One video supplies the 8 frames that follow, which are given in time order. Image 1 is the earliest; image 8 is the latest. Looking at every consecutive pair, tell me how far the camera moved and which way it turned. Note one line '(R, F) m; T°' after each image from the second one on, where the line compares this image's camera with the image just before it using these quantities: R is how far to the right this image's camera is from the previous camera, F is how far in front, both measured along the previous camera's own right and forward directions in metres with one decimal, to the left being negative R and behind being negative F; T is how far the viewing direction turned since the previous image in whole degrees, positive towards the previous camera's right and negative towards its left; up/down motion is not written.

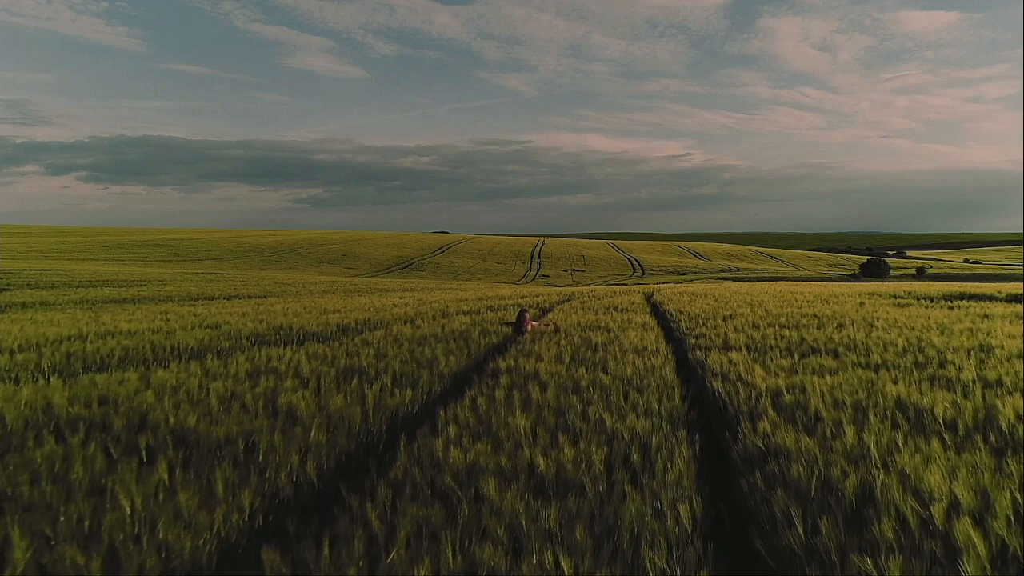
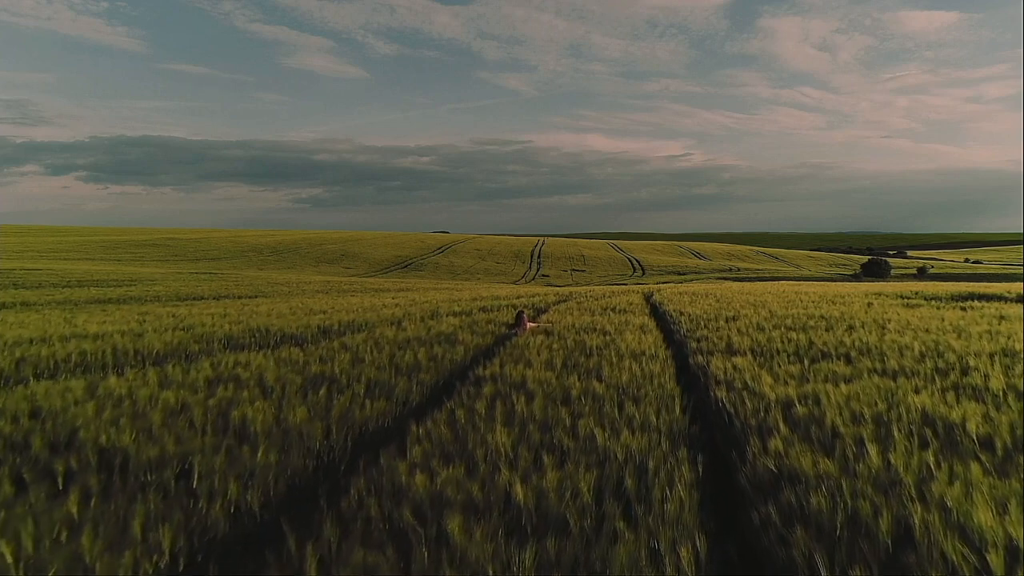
(+0.1, +0.4) m; 0°
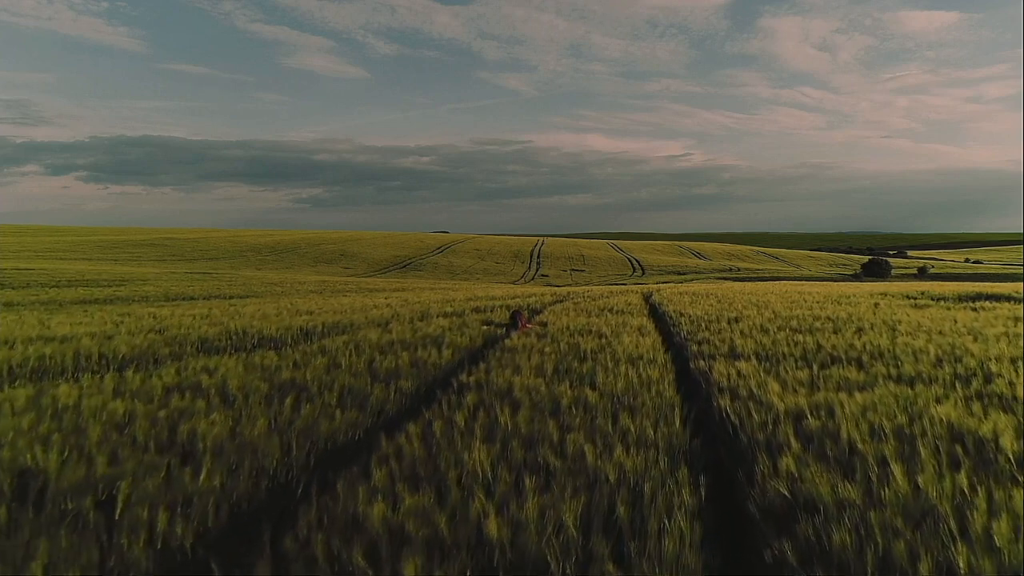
(+0.1, +0.4) m; 0°
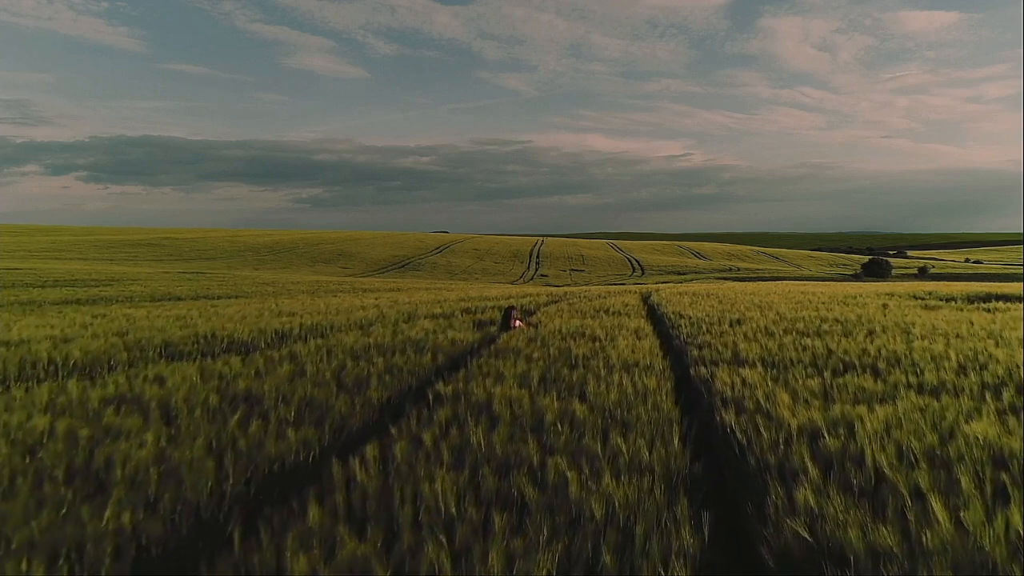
(+0.1, +0.4) m; 0°
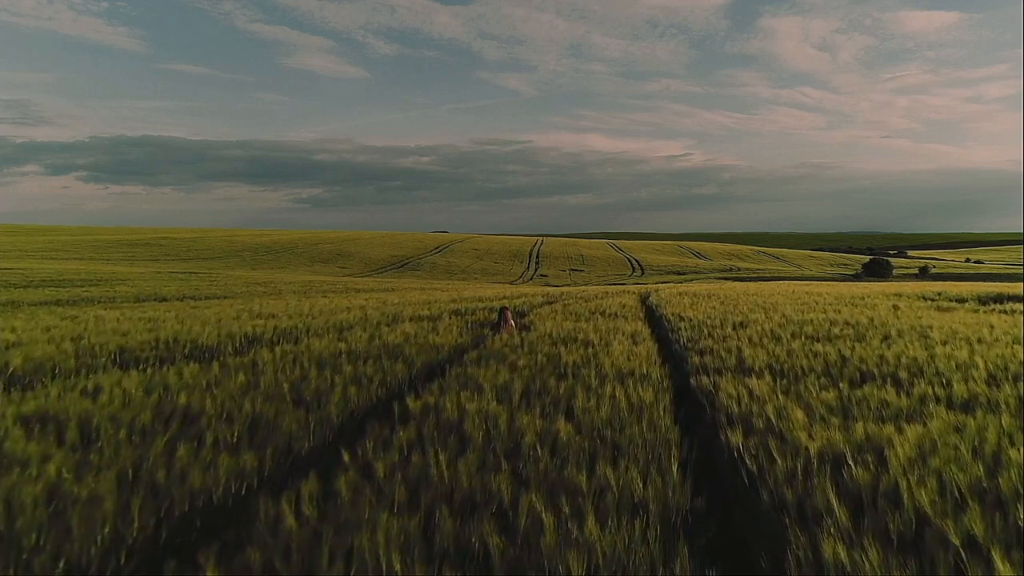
(+0.1, +0.5) m; 0°
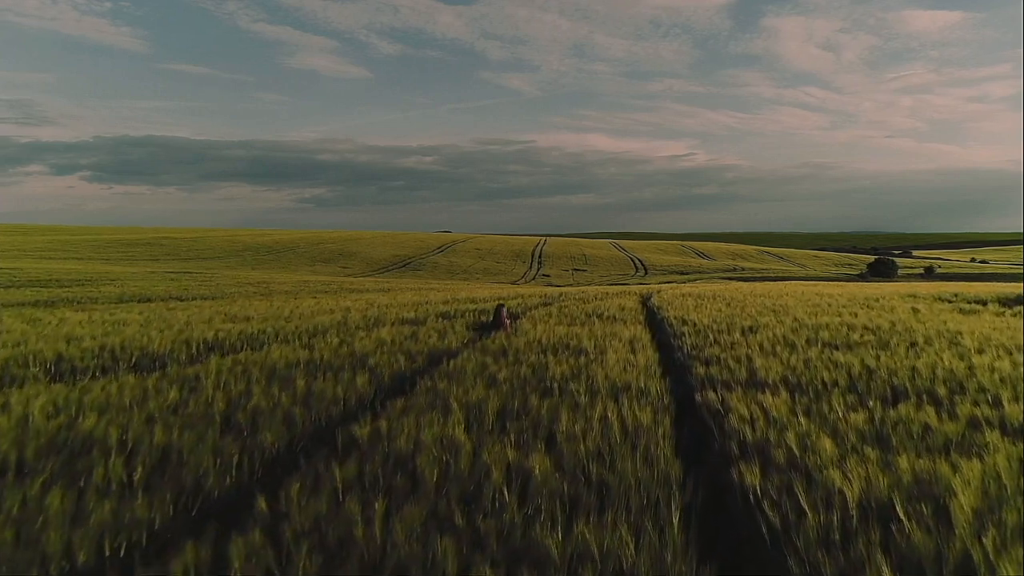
(+0.1, +0.6) m; 0°
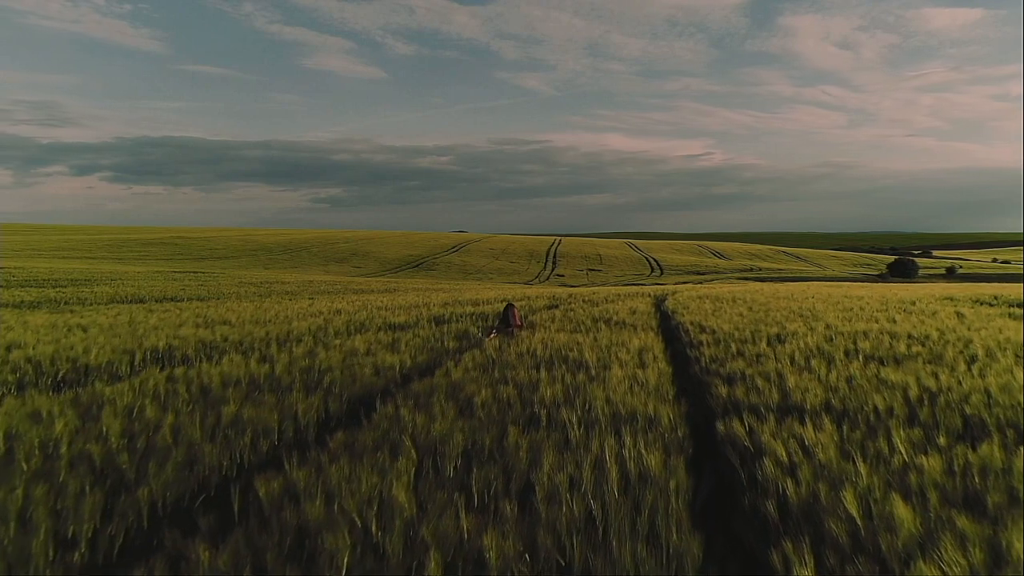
(+0.2, +0.8) m; -1°
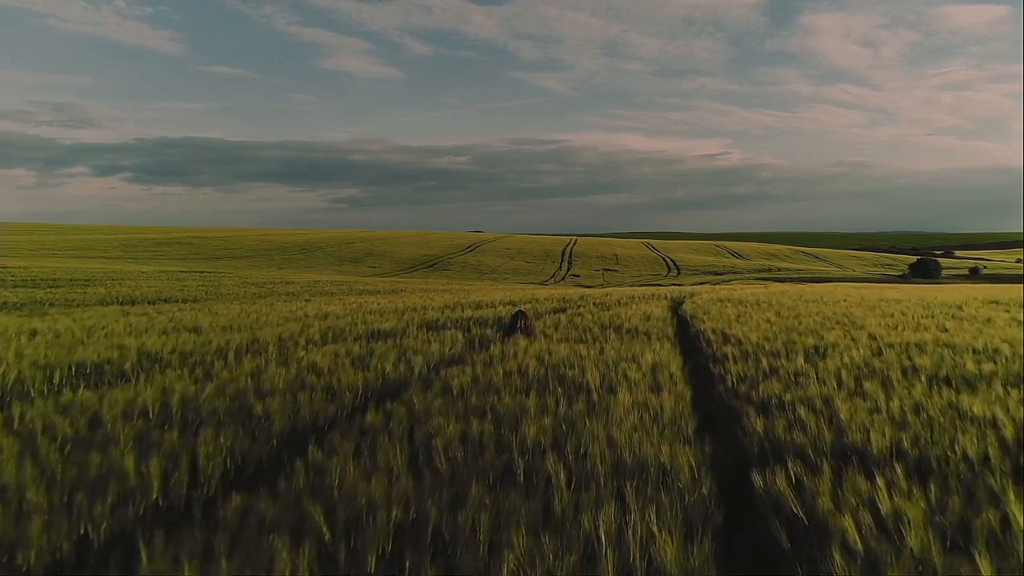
(+0.2, +0.8) m; -1°
